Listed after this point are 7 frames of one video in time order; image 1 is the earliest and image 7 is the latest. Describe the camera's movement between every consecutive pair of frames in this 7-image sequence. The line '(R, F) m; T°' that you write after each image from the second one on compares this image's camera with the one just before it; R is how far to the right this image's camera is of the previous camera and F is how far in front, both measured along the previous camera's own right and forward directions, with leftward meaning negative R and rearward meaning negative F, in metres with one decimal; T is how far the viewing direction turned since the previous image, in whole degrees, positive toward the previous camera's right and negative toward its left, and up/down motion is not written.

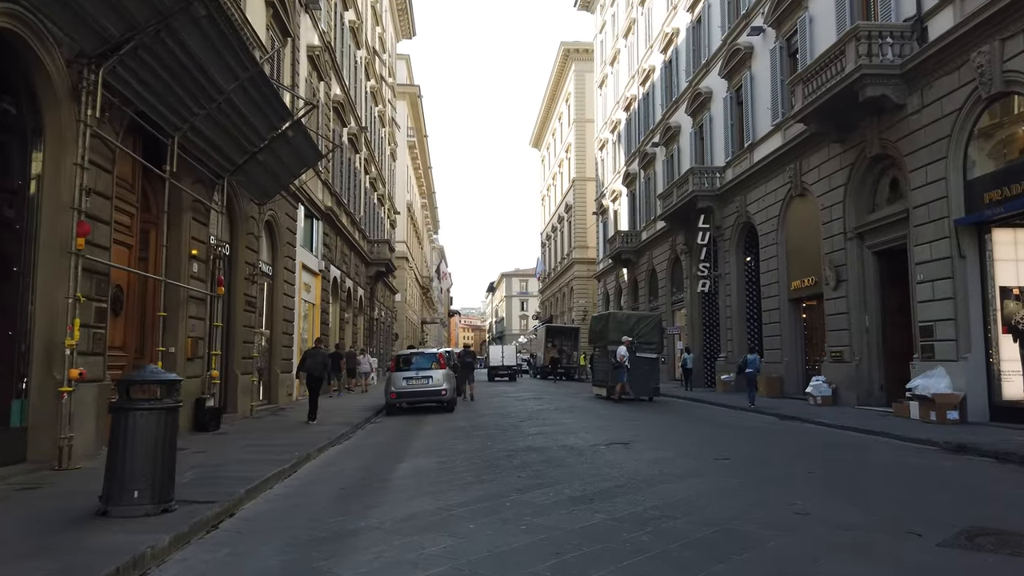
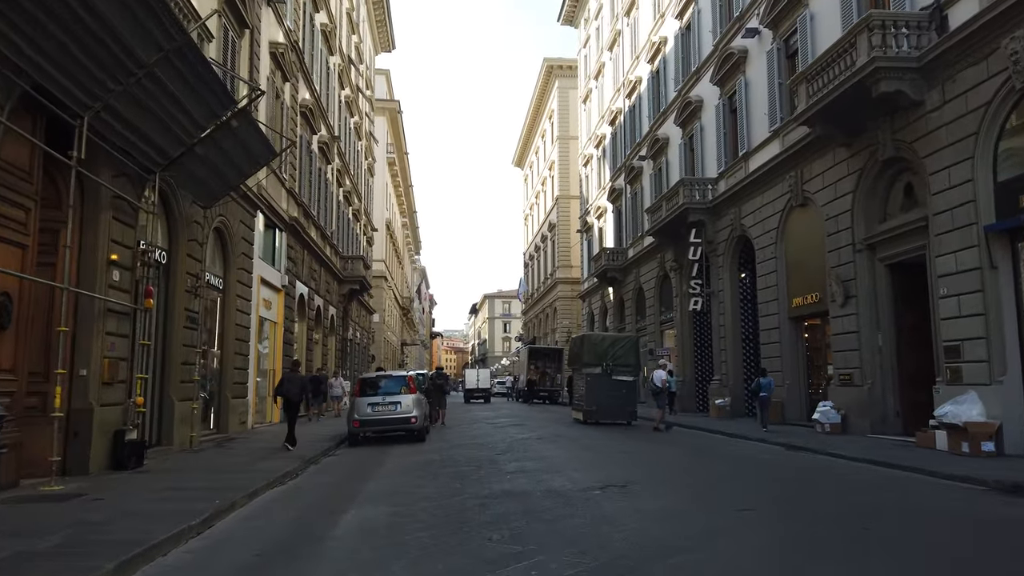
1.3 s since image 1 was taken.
(+0.1, +1.8) m; +1°
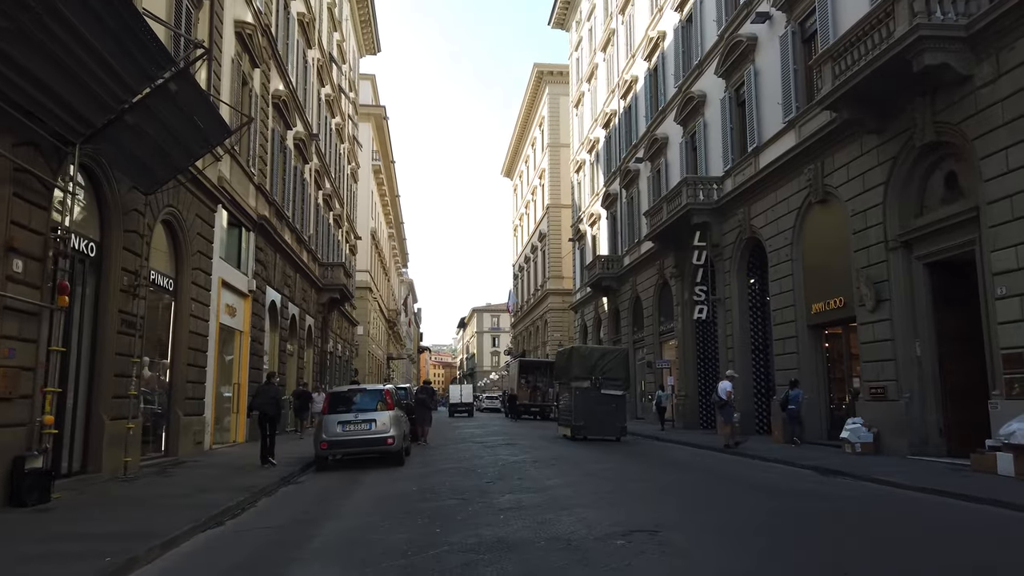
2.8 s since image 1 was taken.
(-0.1, +2.0) m; +1°
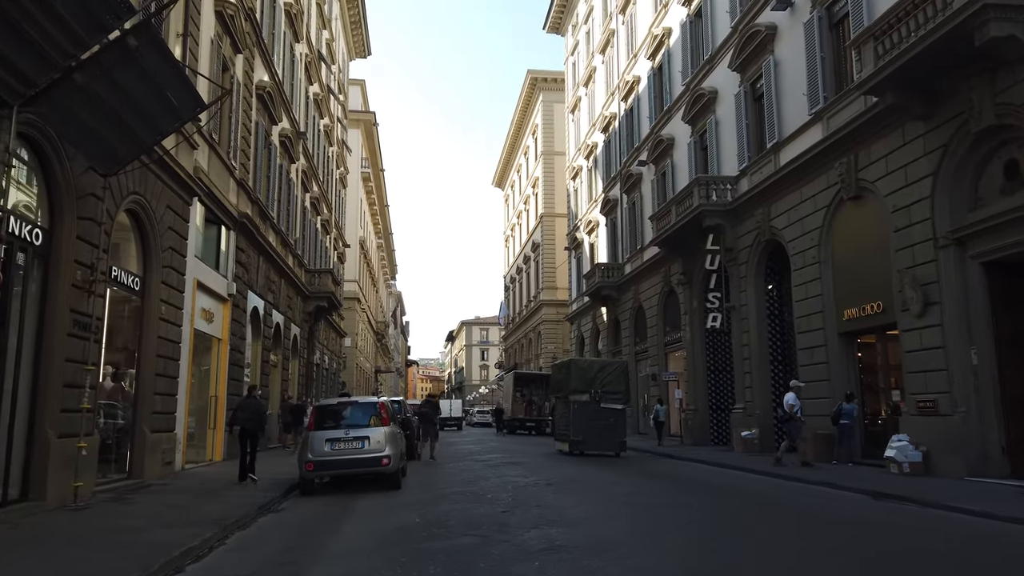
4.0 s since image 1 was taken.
(-0.4, +1.7) m; +1°
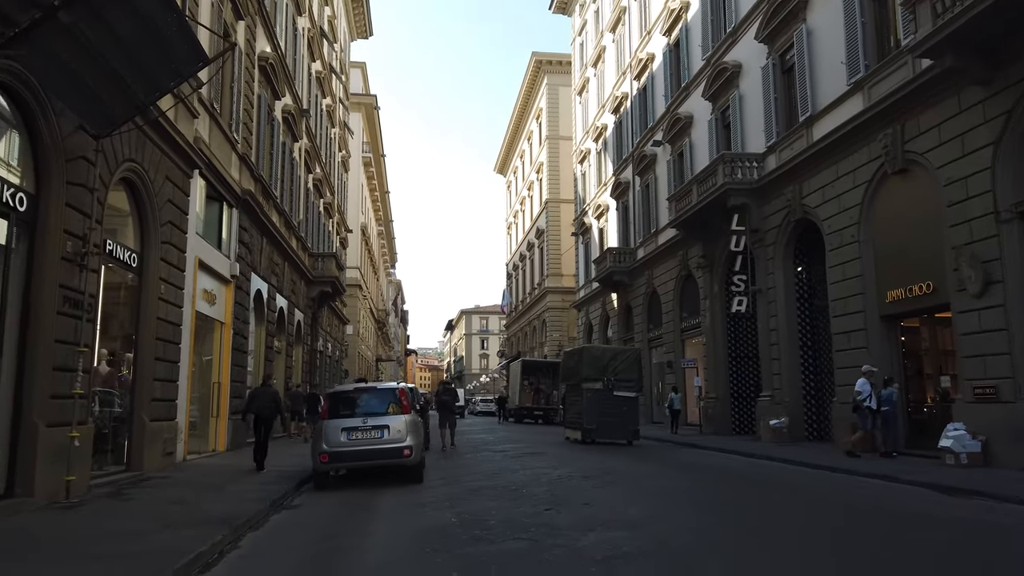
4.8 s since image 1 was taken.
(-0.5, +1.1) m; 0°
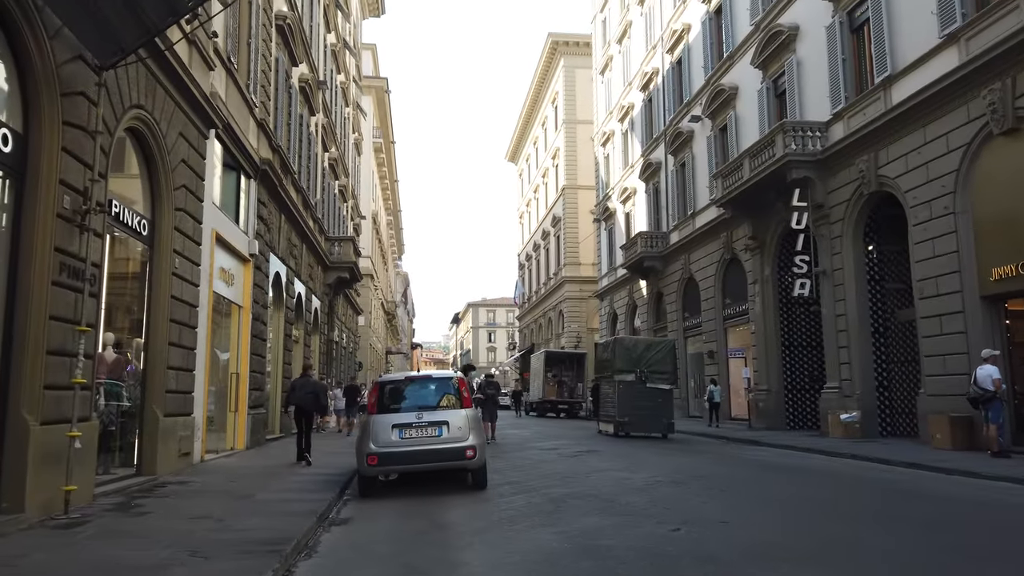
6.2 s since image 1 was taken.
(-1.0, +1.8) m; 0°
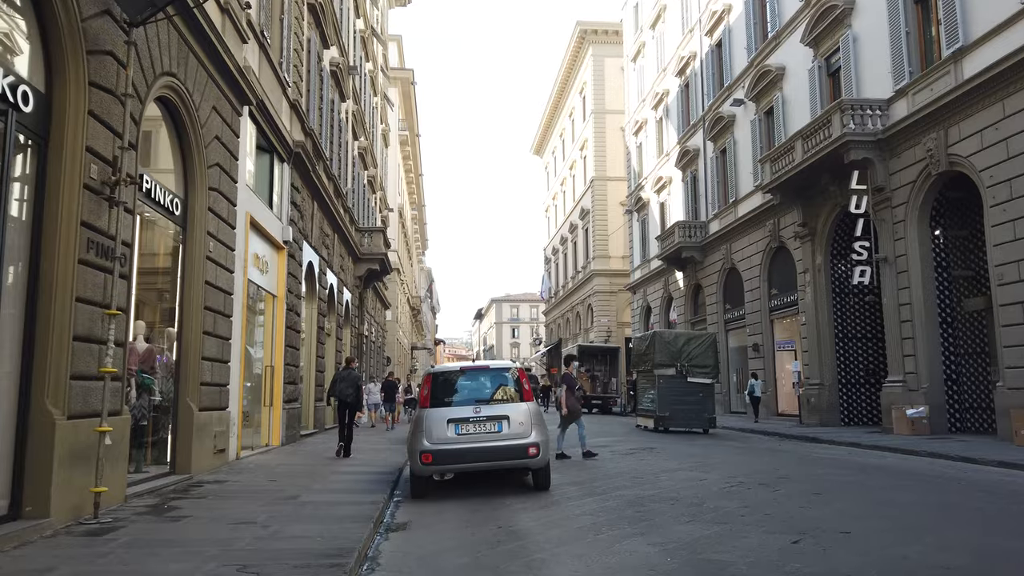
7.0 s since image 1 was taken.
(-0.5, +0.9) m; -2°
